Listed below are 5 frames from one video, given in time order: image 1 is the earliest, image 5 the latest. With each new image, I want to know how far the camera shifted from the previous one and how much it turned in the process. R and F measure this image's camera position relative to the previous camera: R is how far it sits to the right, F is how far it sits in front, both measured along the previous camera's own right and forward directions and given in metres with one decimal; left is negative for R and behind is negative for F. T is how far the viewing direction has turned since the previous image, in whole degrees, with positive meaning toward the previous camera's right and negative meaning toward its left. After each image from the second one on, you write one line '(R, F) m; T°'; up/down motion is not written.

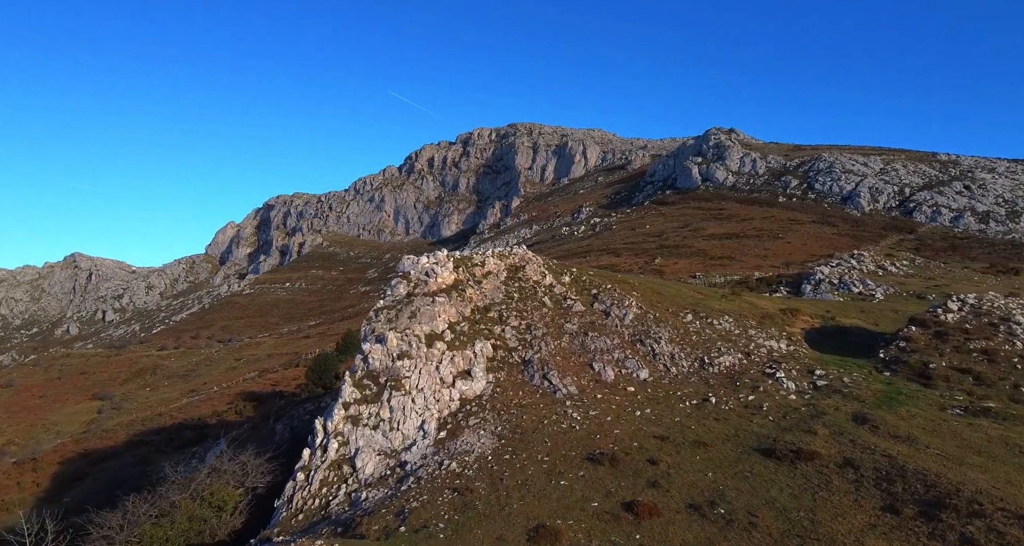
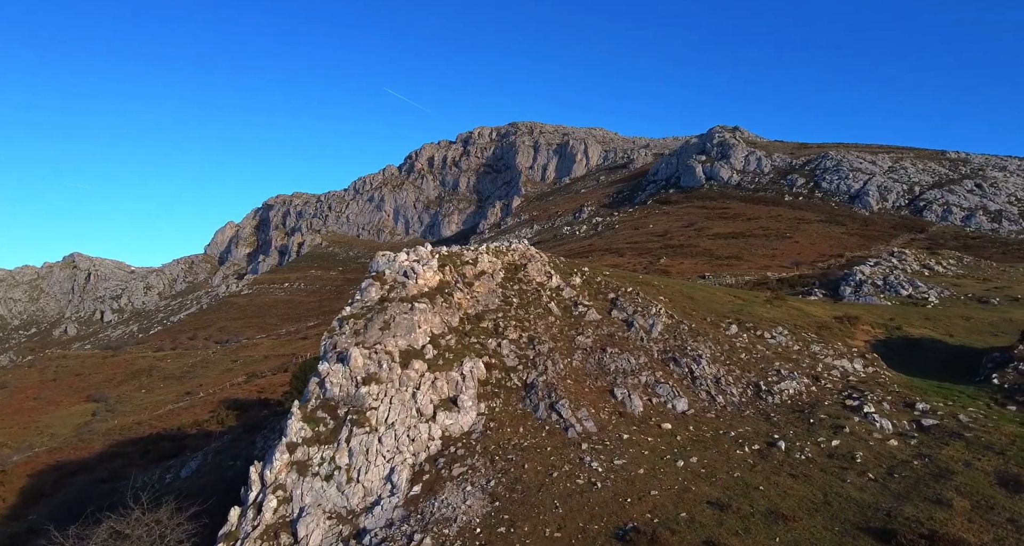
(+0.1, +5.8) m; 0°
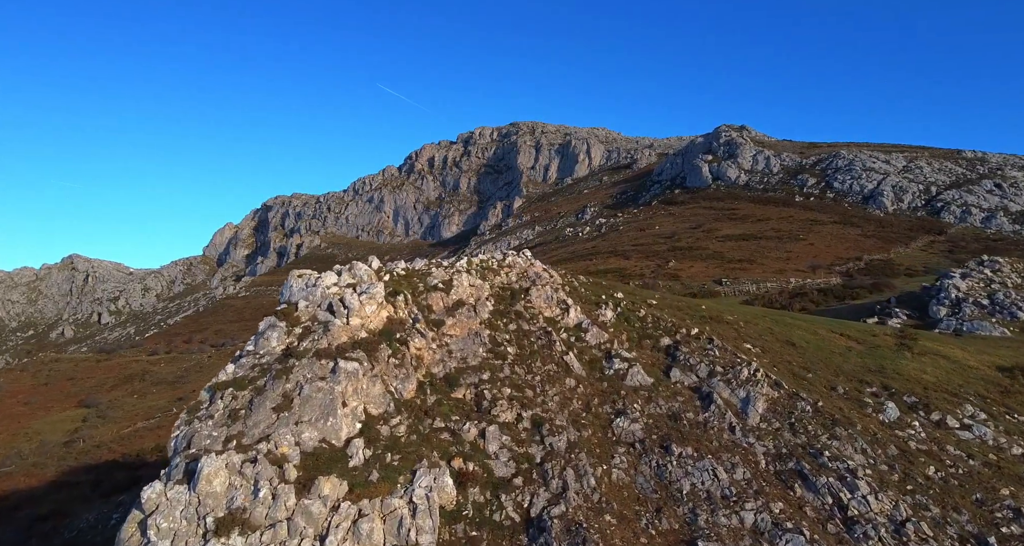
(+0.2, +9.6) m; 0°
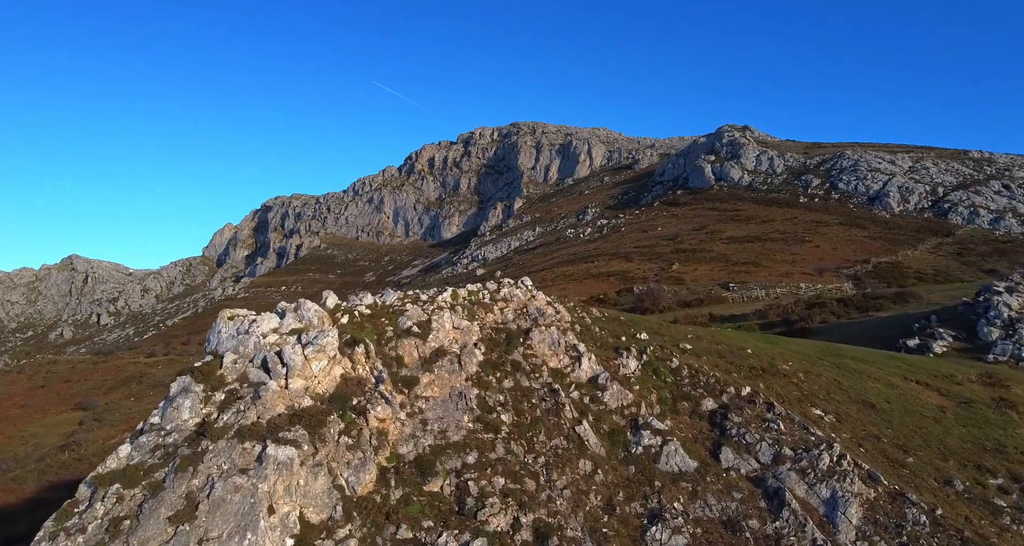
(+0.1, +3.7) m; 0°
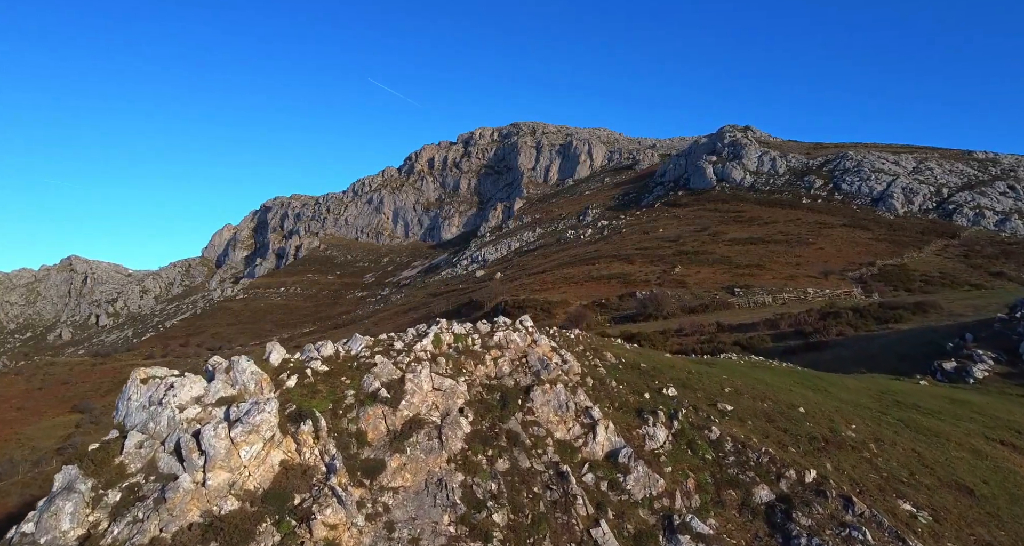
(+0.1, +2.8) m; 0°
